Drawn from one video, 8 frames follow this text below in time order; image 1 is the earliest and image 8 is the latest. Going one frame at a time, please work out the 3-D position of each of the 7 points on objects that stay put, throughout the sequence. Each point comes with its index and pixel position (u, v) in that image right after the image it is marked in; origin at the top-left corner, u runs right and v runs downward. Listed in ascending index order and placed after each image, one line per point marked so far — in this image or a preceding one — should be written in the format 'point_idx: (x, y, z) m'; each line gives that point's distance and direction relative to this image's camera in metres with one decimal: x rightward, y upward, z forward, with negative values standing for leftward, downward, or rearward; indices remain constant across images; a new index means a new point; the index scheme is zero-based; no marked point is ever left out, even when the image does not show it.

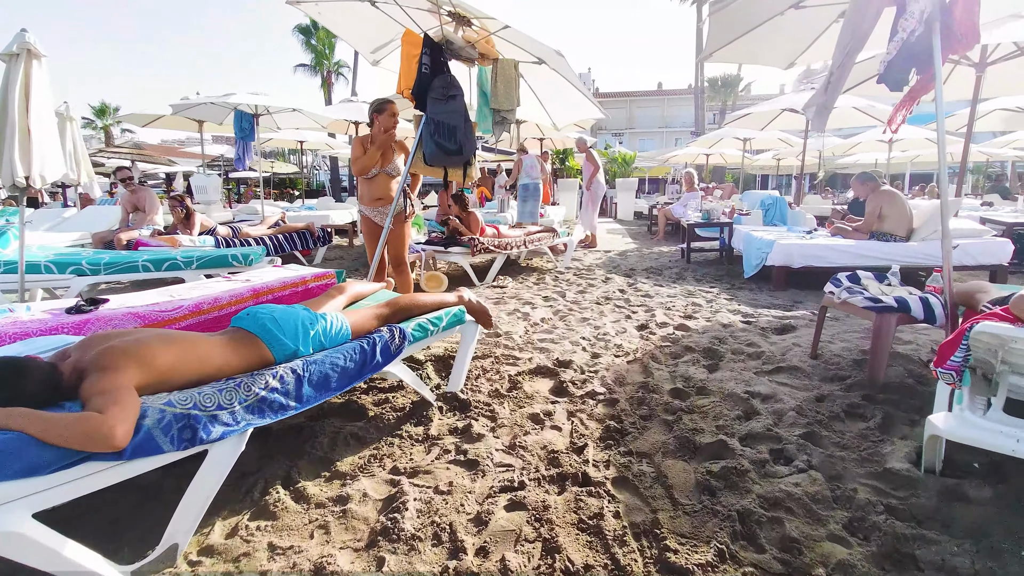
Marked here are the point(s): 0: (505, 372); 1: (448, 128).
0: (0.0, -0.5, +3.3) m
1: (-0.4, +1.0, +3.5) m
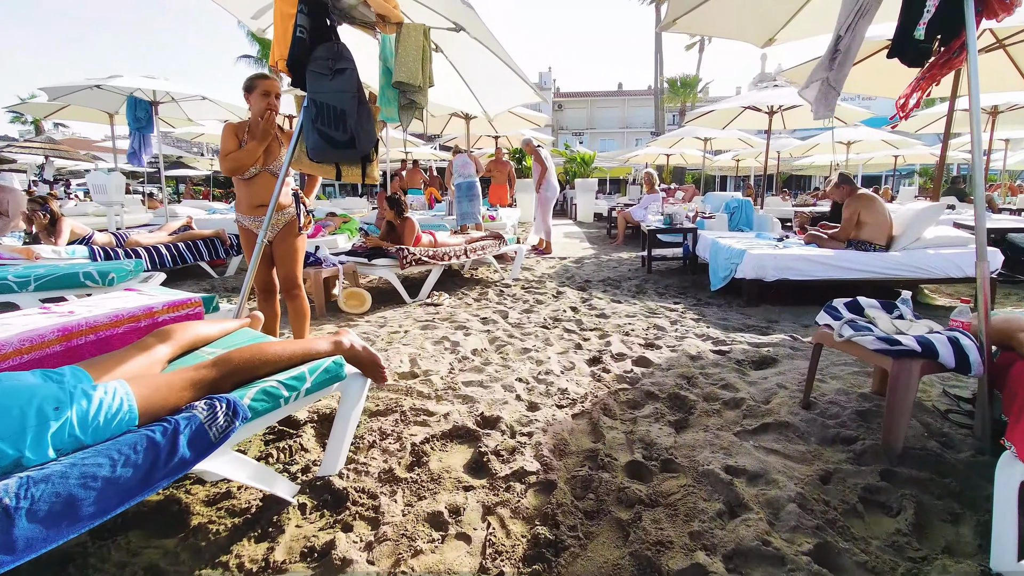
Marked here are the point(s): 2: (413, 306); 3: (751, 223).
0: (-0.5, -0.7, +2.4) m
1: (-0.9, +0.9, +2.6) m
2: (-0.9, -0.2, +5.0) m
3: (+3.4, +0.9, +7.6) m
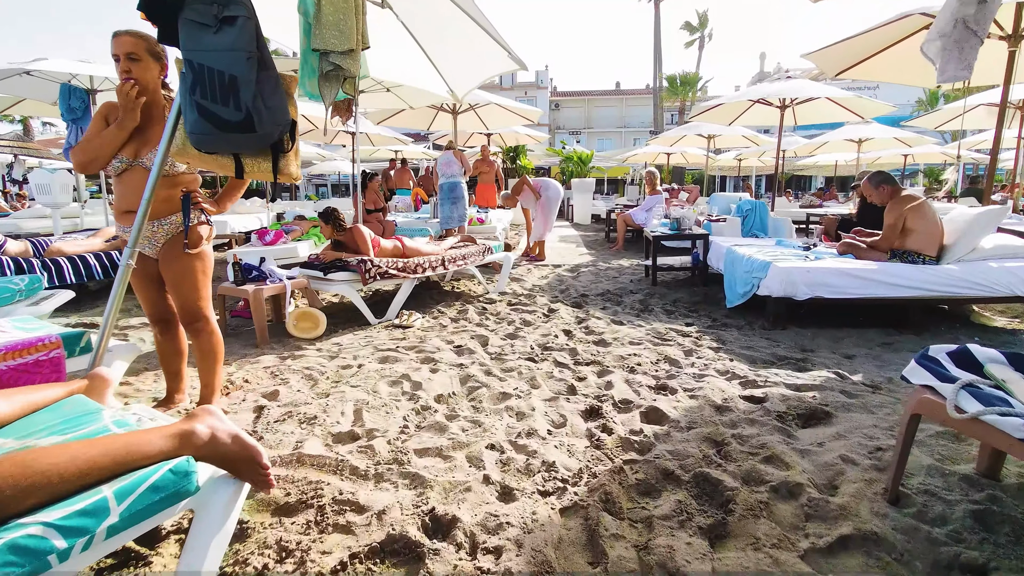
0: (-0.6, -0.8, +1.6) m
1: (-1.0, +0.7, +1.8) m
2: (-1.1, -0.3, +4.2) m
3: (+3.3, +0.8, +6.8) m
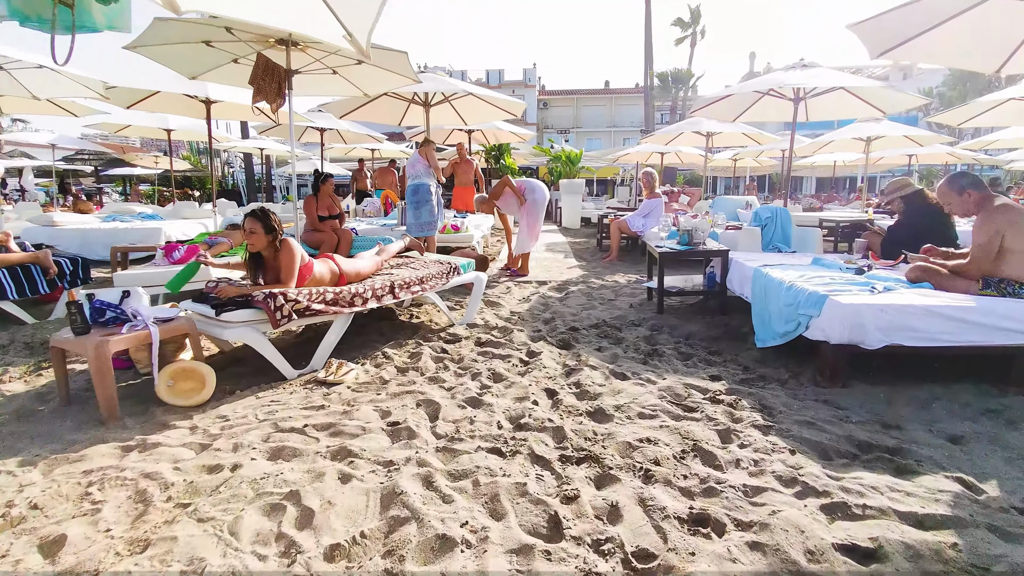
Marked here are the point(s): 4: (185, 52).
0: (-0.8, -1.1, +0.5) m
1: (-1.2, +0.5, +0.7) m
2: (-1.3, -0.6, +3.1) m
3: (+3.0, +0.5, +5.7) m
4: (-2.7, +2.0, +4.5) m
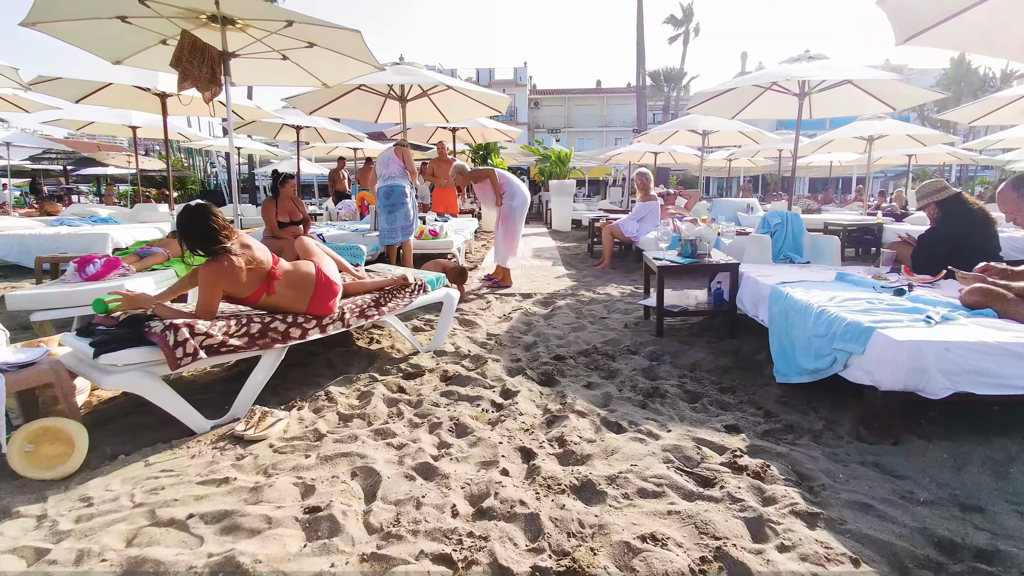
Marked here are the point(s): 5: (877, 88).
0: (-0.9, -1.2, -0.2) m
1: (-1.3, +0.3, 0.0) m
2: (-1.4, -0.7, +2.4) m
3: (+2.8, +0.4, +5.1) m
4: (-2.9, +1.9, +3.8) m
5: (+5.2, +2.9, +7.6) m
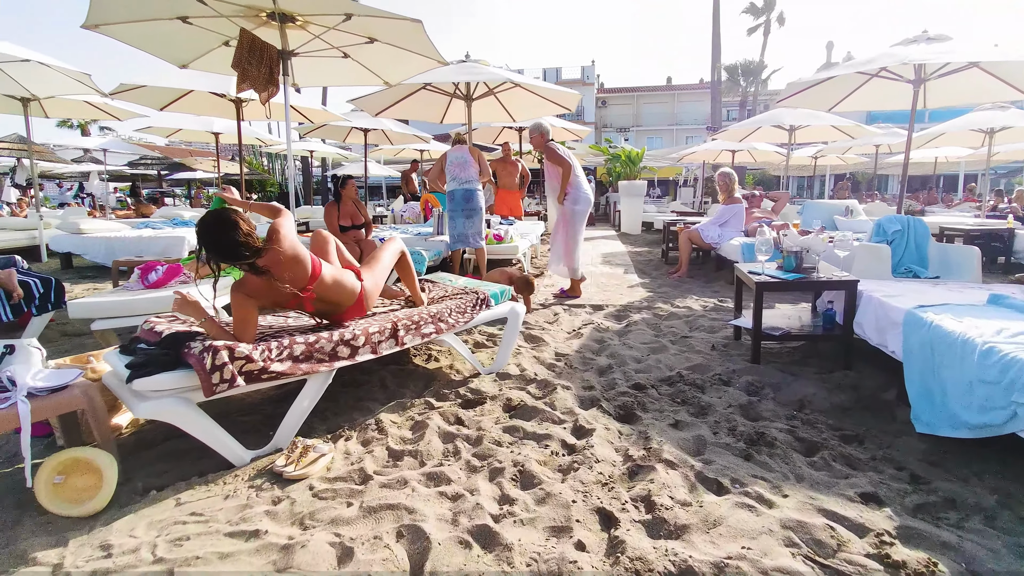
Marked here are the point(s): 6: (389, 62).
0: (-0.9, -1.3, -0.5) m
1: (-1.3, +0.2, -0.3) m
2: (-1.1, -0.8, +2.1) m
3: (+3.4, +0.2, +4.3) m
4: (-2.4, +1.8, +3.7) m
5: (+6.1, +2.7, +6.5) m
6: (-1.0, +1.9, +4.3) m
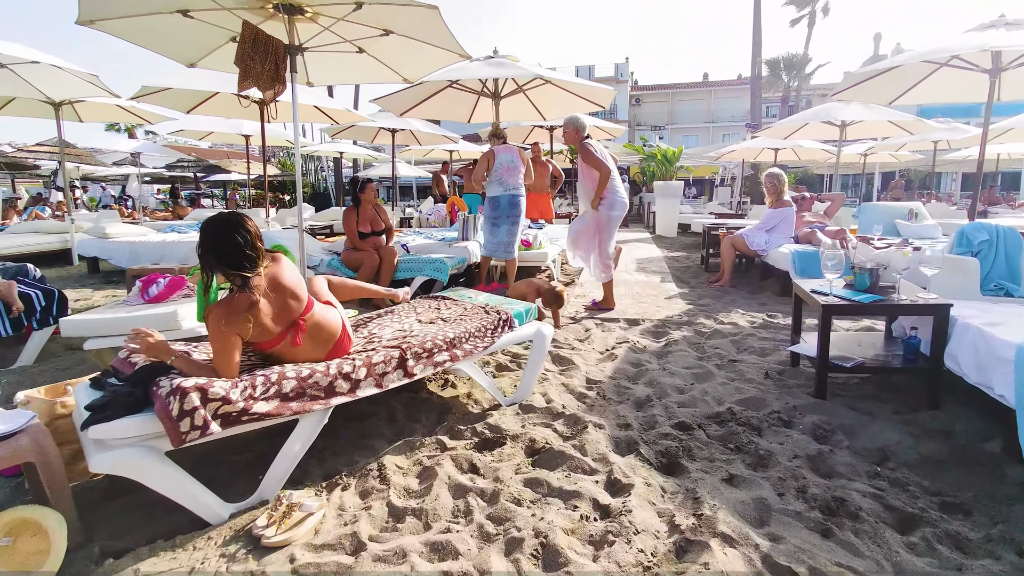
0: (-1.0, -1.4, -0.8) m
1: (-1.3, +0.1, -0.6) m
2: (-1.1, -0.9, +1.8) m
3: (+3.6, +0.1, +3.7) m
4: (-2.2, +1.7, +3.4) m
5: (+6.5, +2.5, +5.8) m
6: (-0.8, +1.7, +4.0) m
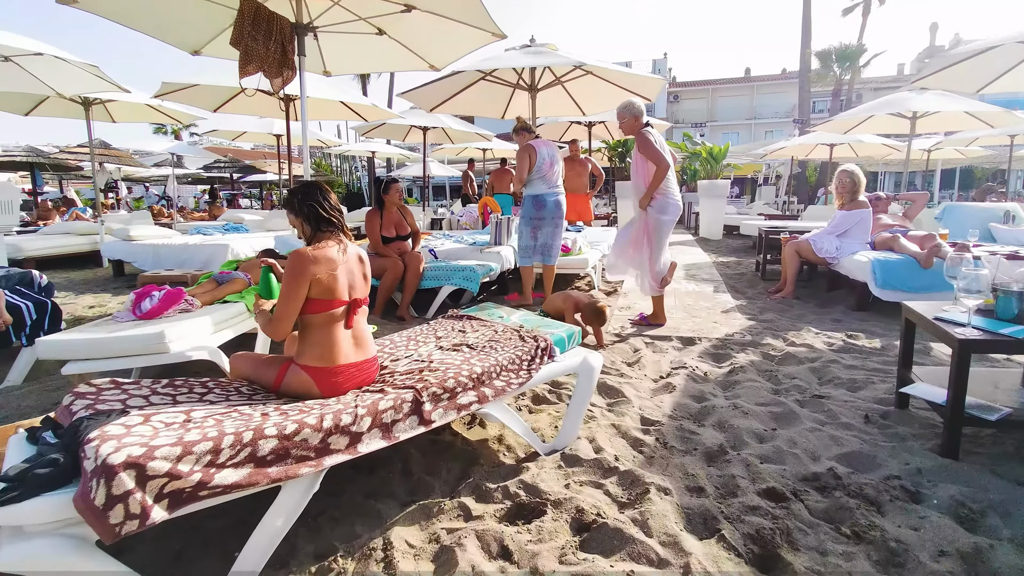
0: (-1.0, -1.5, -1.3) m
1: (-1.4, 0.0, -1.1) m
2: (-1.0, -1.0, +1.3) m
3: (+3.8, -0.1, +2.9) m
4: (-2.0, +1.6, +3.0) m
5: (+6.8, +2.3, +4.8) m
6: (-0.5, +1.6, +3.5) m
